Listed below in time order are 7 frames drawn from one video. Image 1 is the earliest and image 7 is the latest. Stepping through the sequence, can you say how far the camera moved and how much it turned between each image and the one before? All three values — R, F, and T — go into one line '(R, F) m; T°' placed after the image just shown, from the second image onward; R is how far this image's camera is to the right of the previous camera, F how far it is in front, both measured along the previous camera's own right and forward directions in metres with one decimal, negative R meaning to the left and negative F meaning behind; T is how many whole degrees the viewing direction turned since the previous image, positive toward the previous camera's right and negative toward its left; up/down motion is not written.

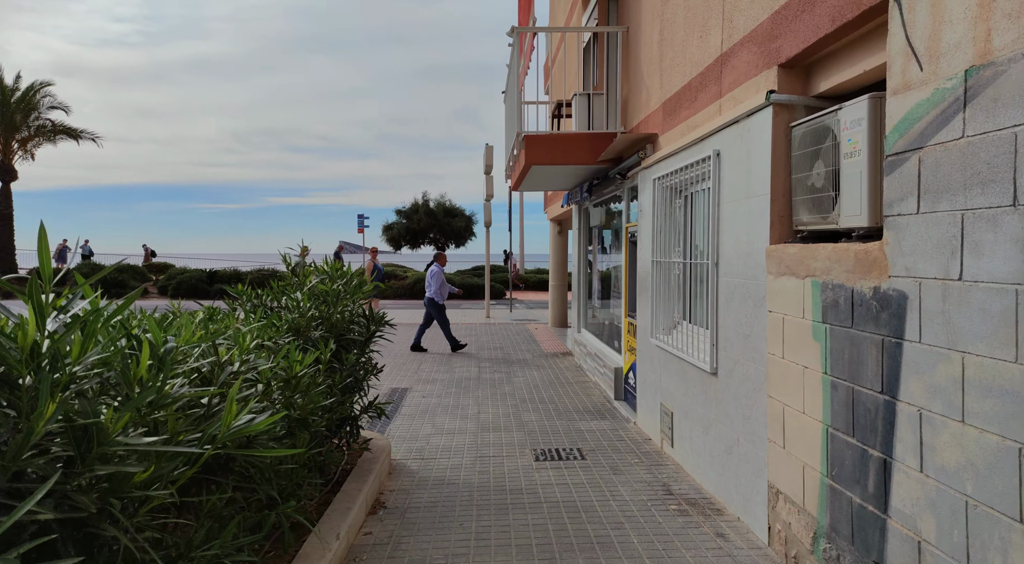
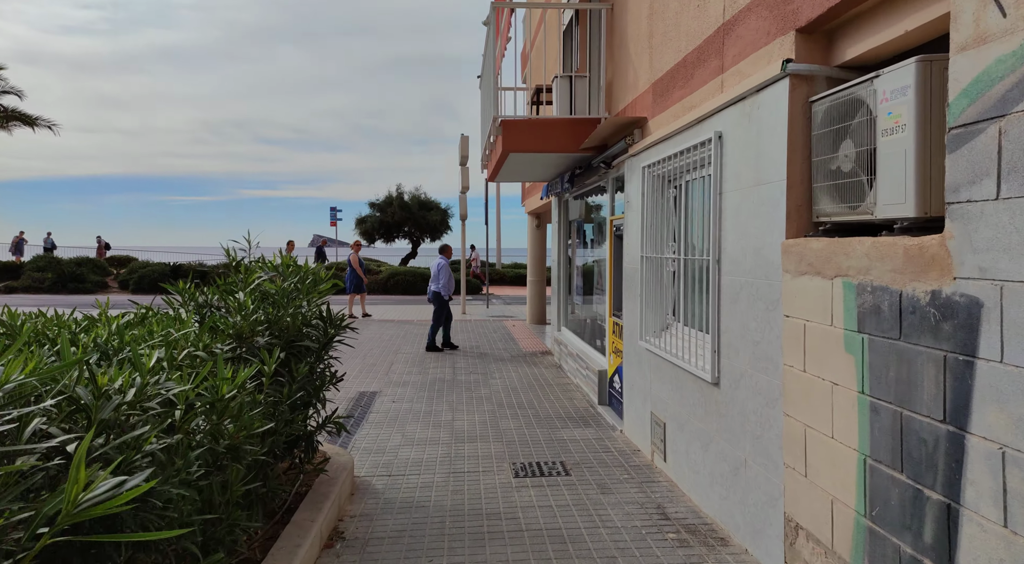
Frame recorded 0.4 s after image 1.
(0.0, +0.5) m; +2°
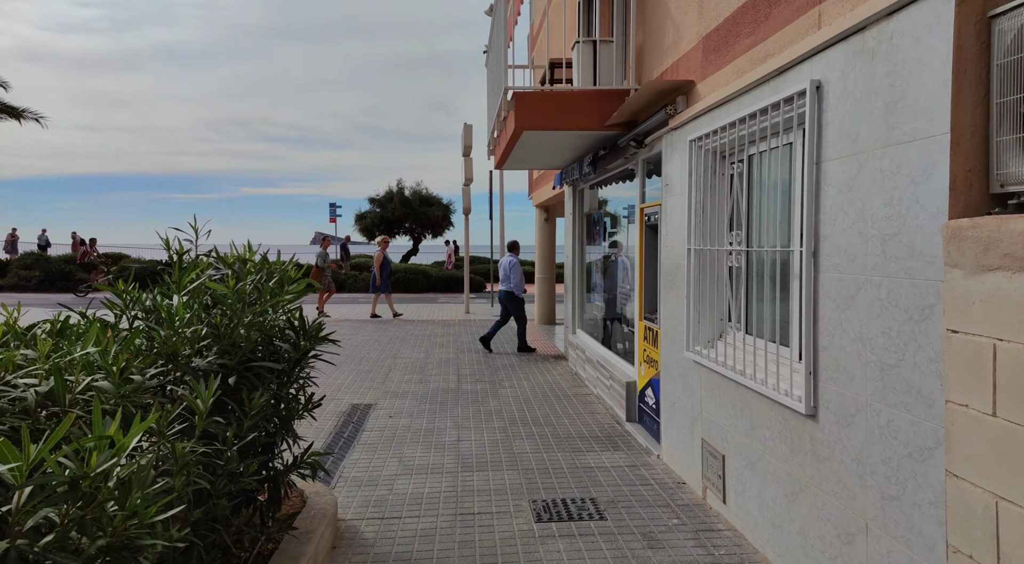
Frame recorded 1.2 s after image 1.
(-0.1, +0.9) m; 0°
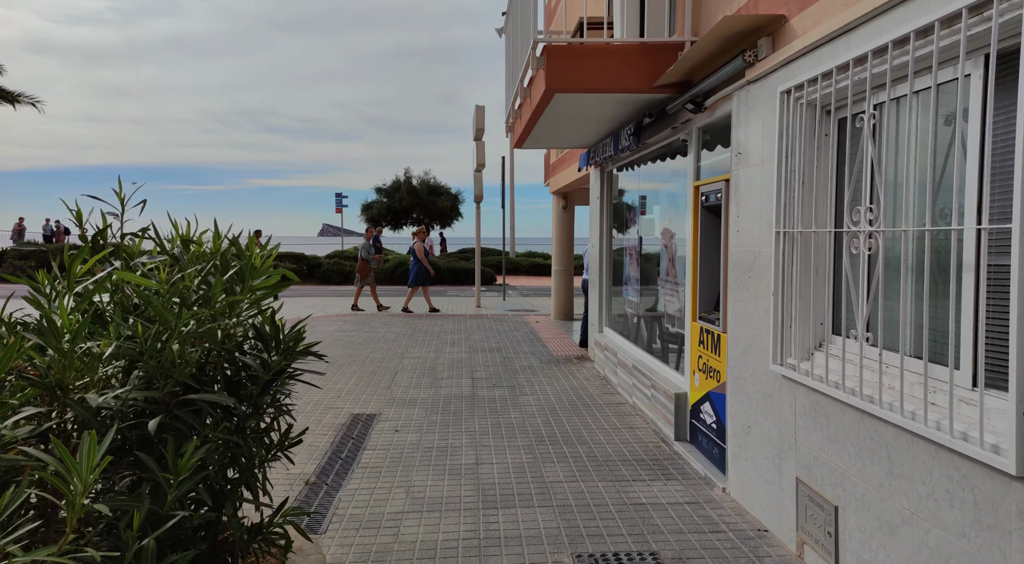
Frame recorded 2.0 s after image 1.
(-0.2, +0.9) m; -1°
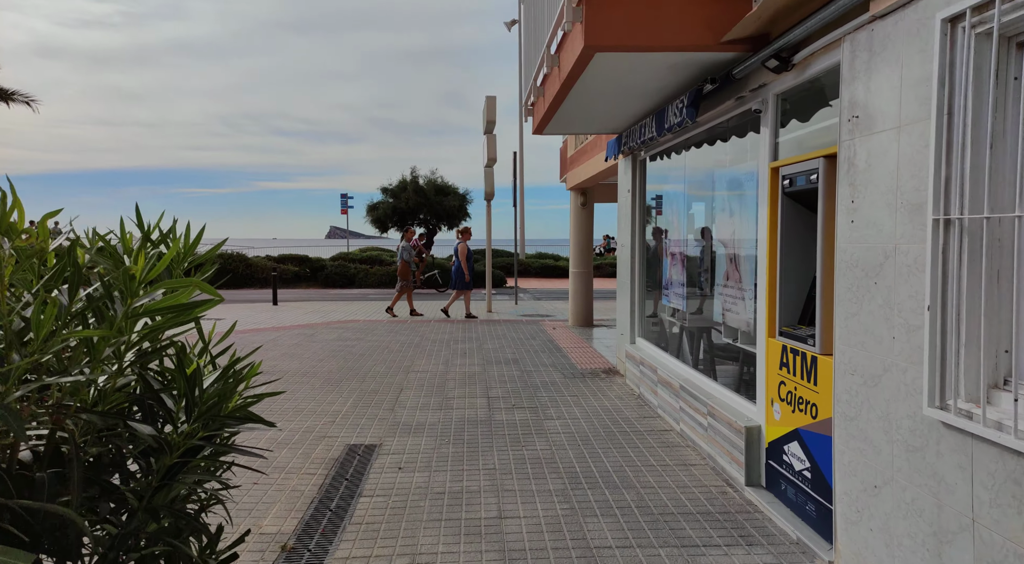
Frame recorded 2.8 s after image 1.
(-0.1, +1.0) m; -1°
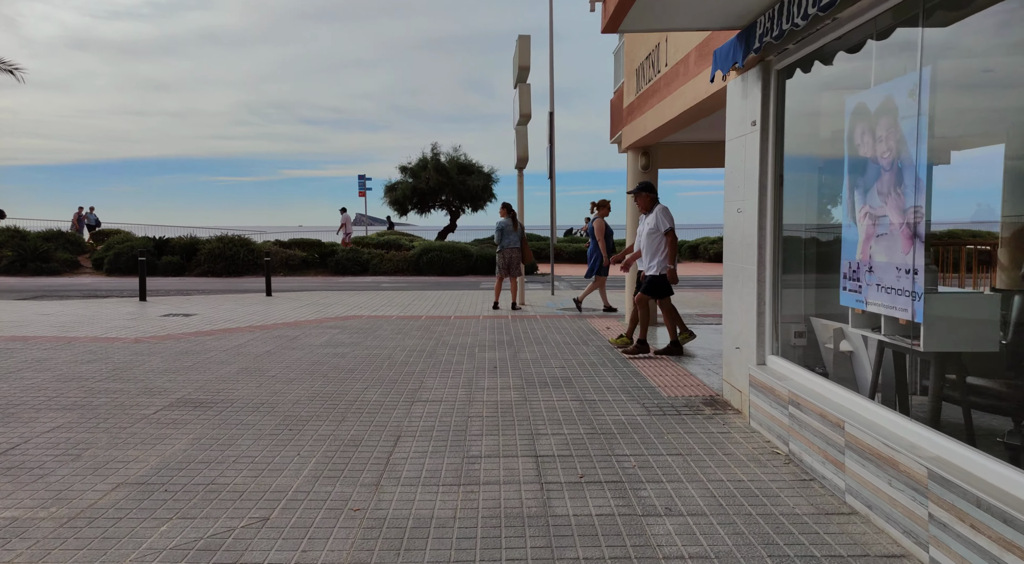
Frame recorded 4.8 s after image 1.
(-0.2, +2.6) m; -2°
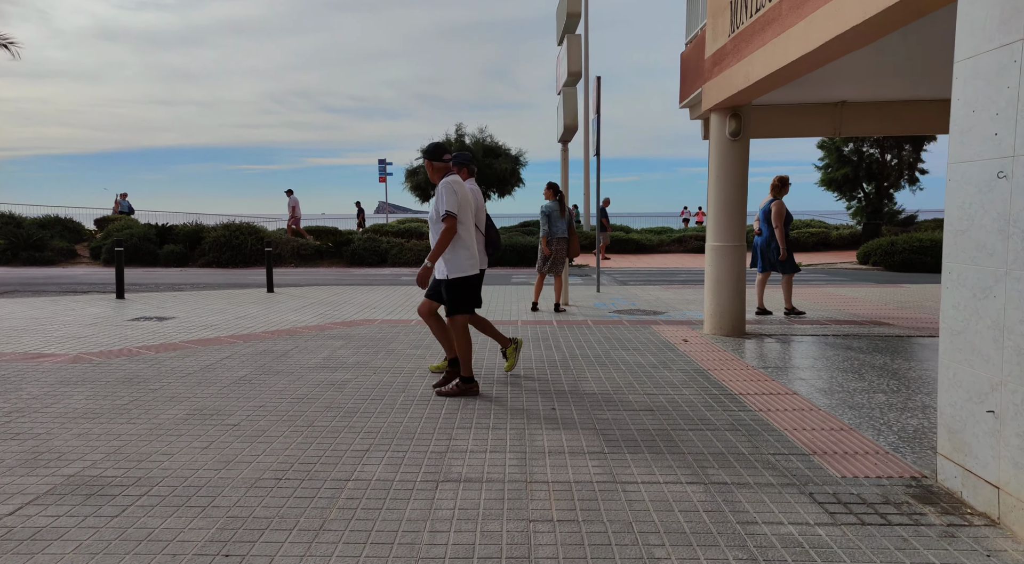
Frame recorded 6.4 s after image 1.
(-0.3, +2.0) m; -2°
